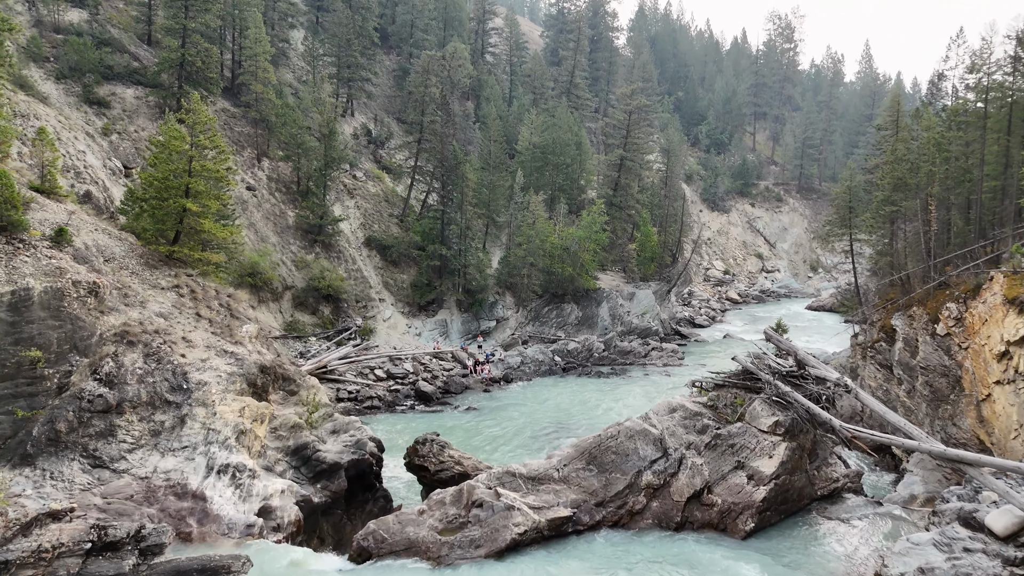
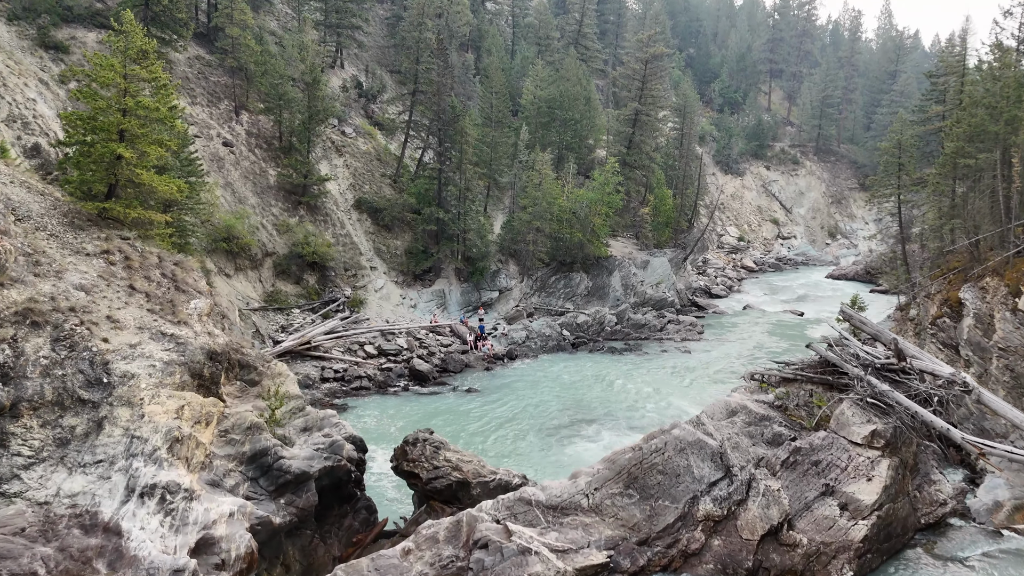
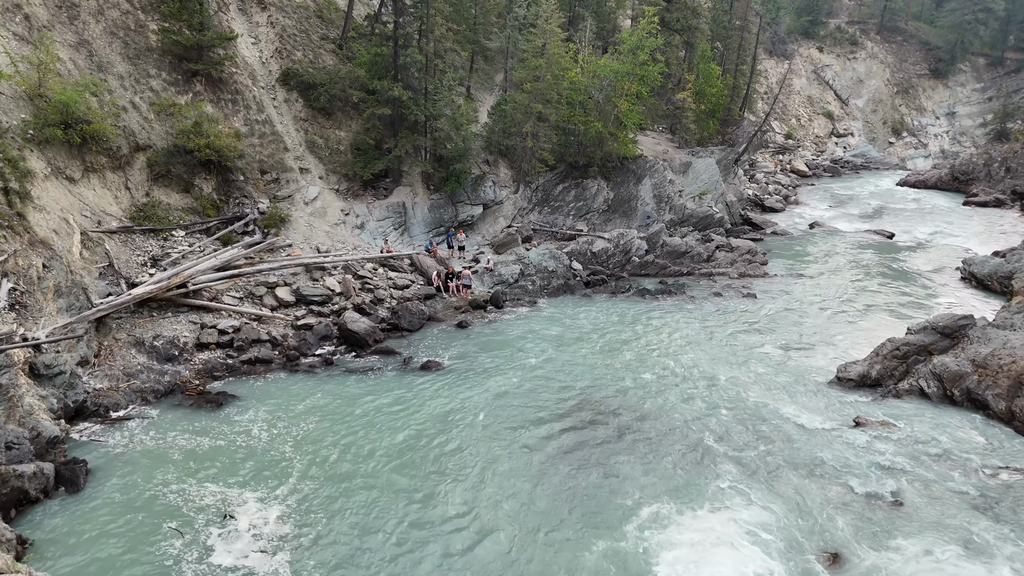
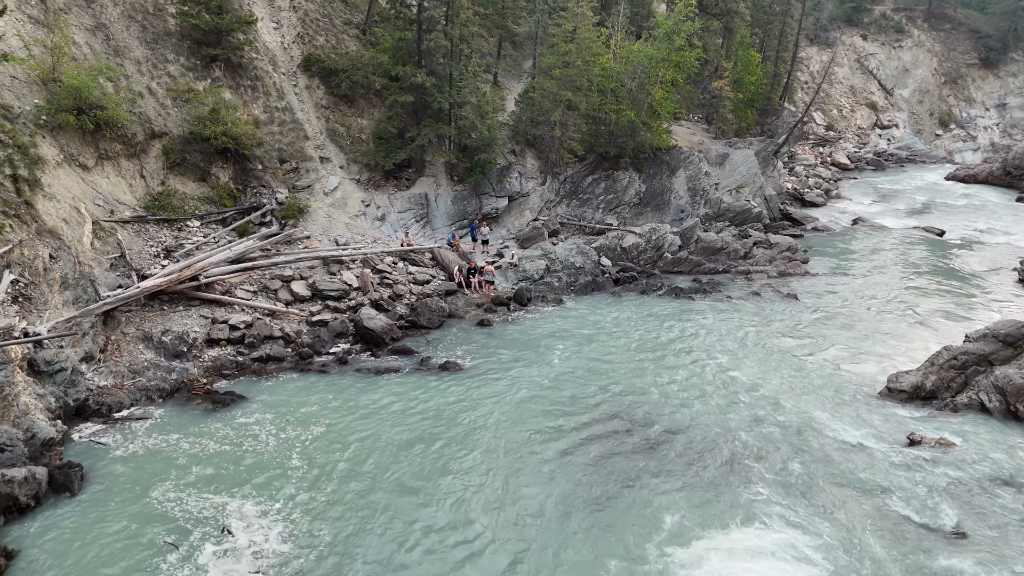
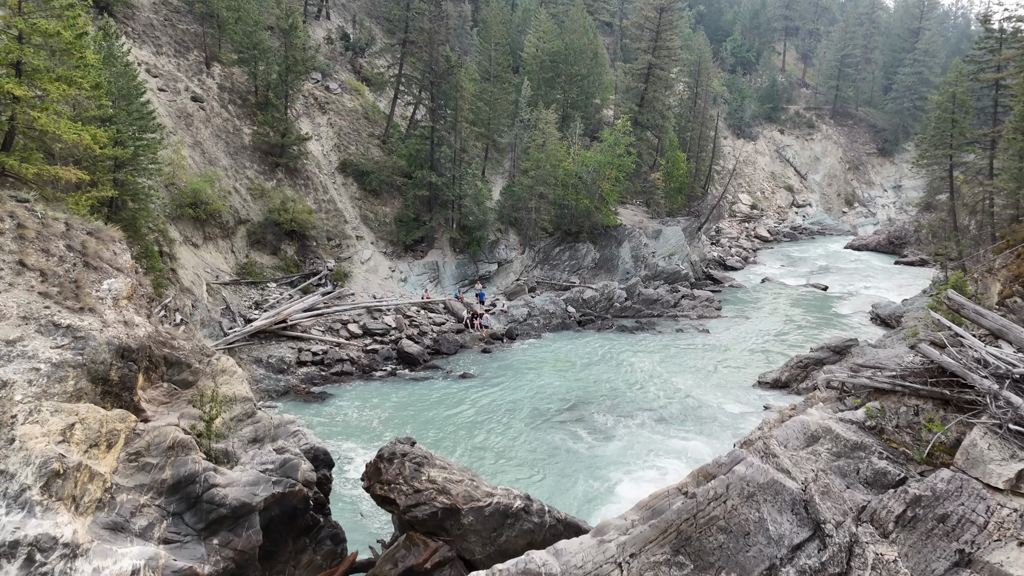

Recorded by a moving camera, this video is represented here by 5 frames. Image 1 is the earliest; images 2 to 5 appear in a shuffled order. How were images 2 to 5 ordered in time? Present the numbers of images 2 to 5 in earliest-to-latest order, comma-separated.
2, 5, 3, 4
